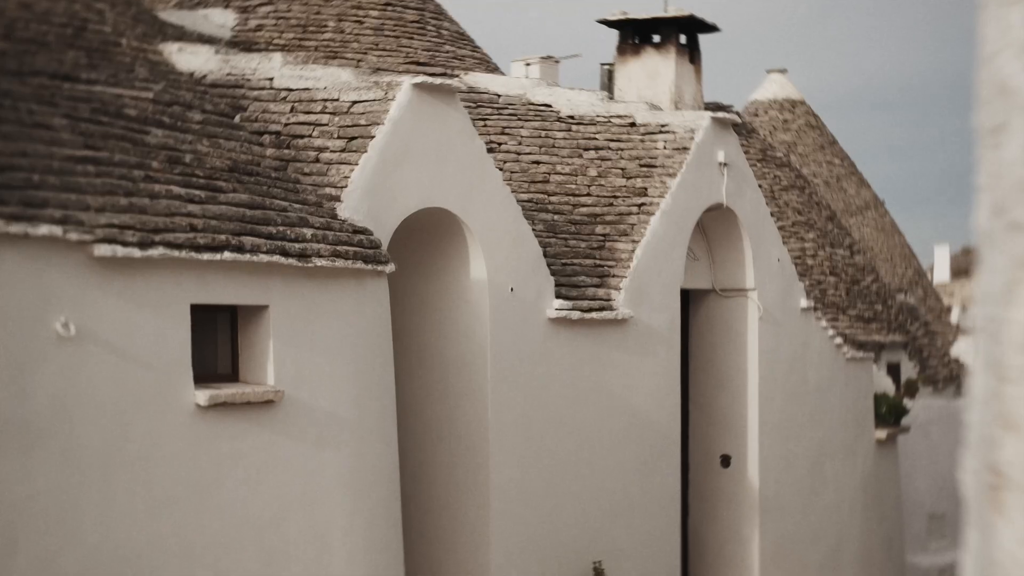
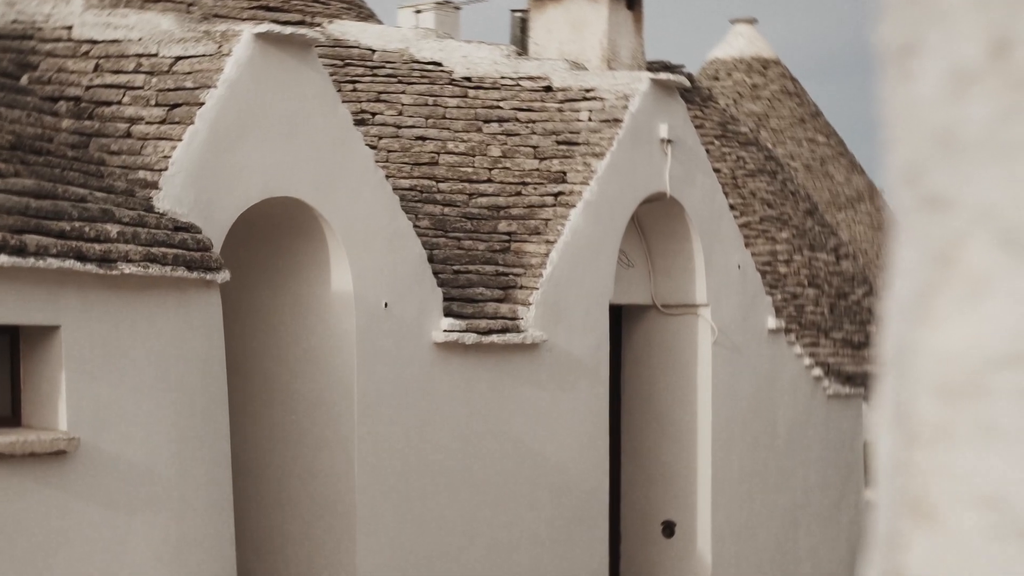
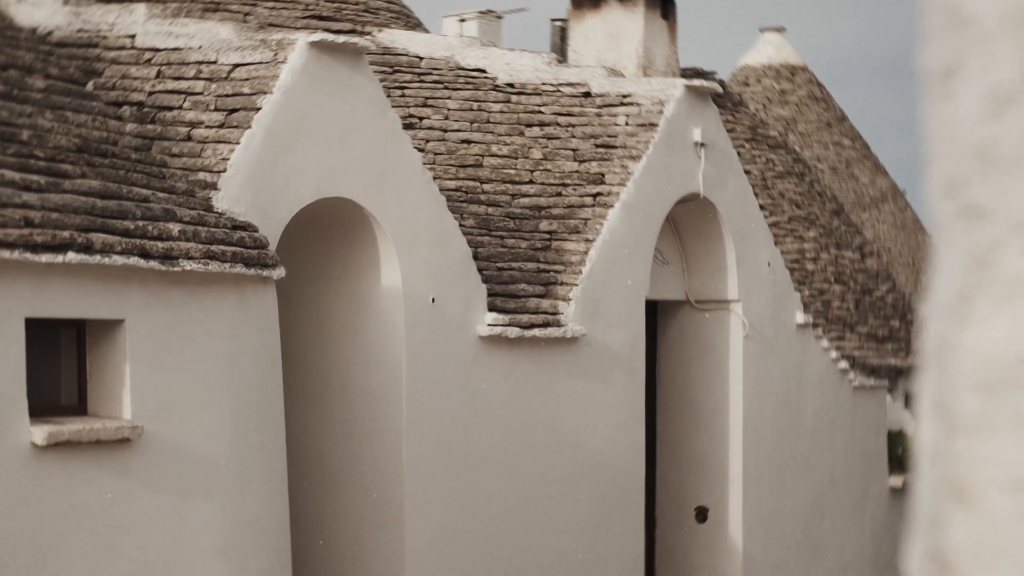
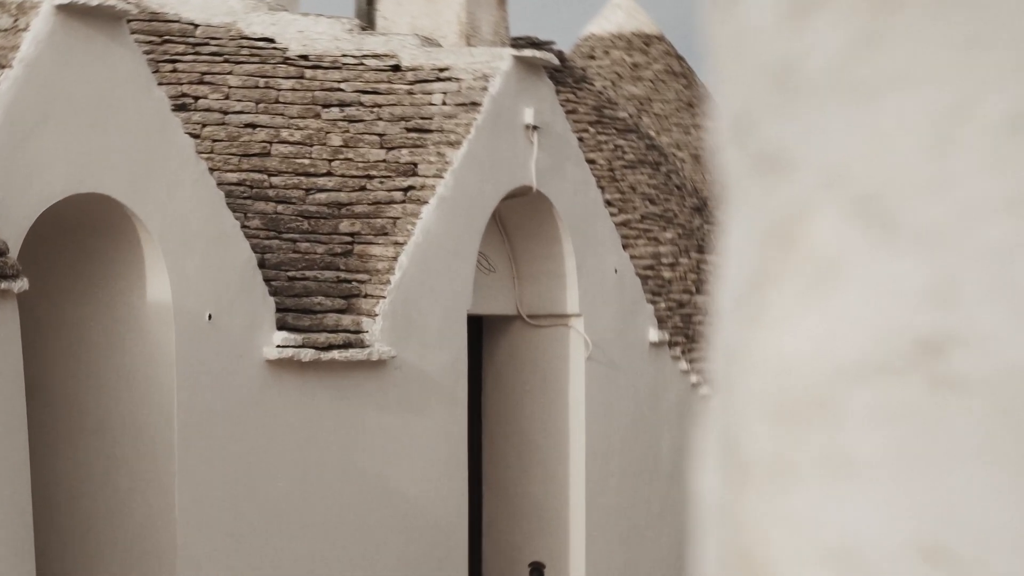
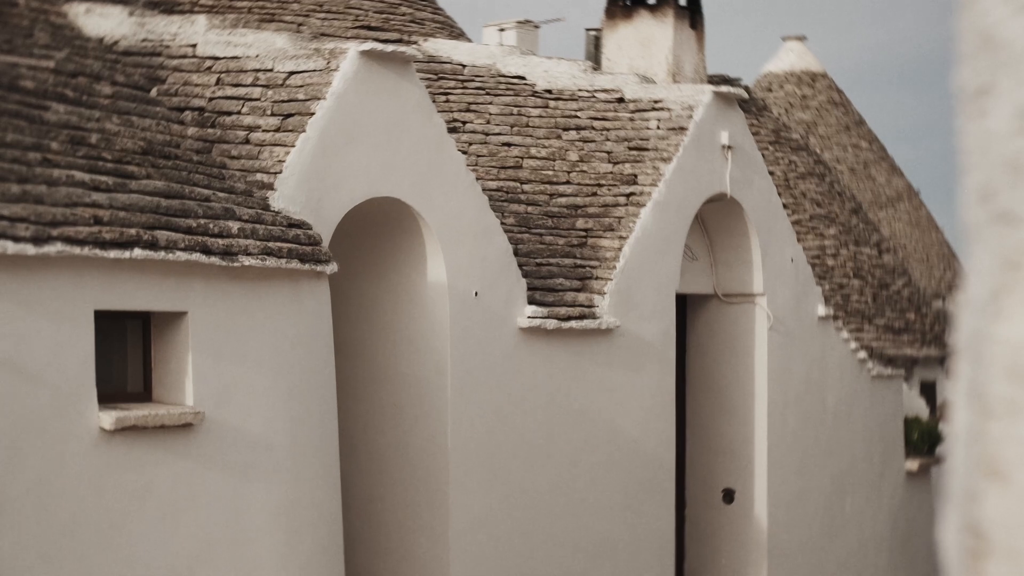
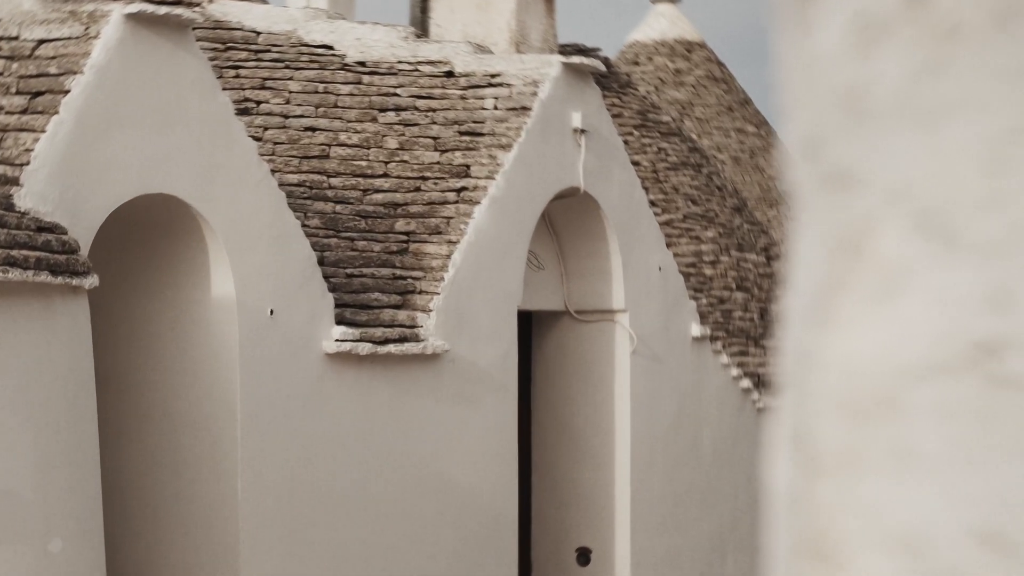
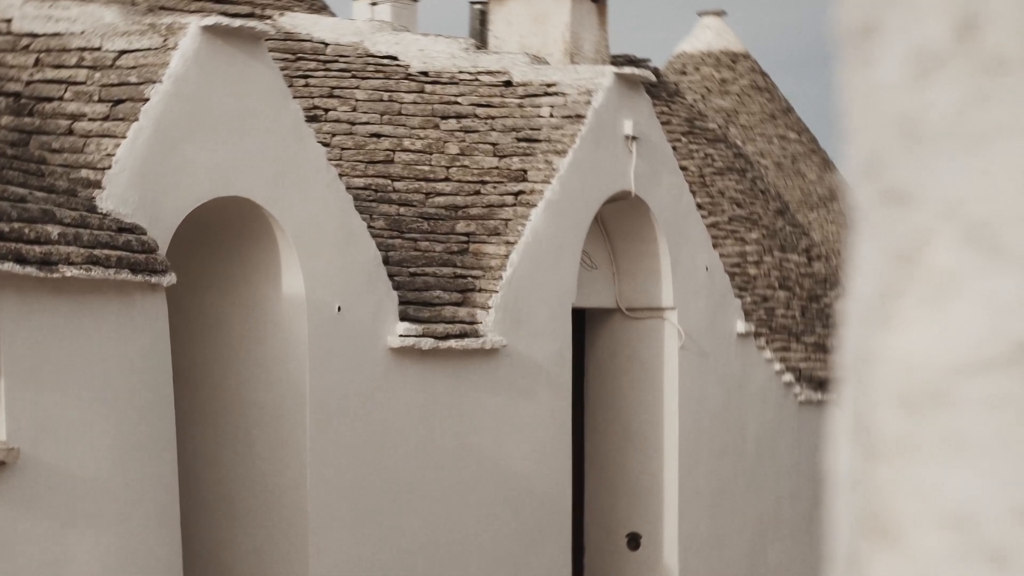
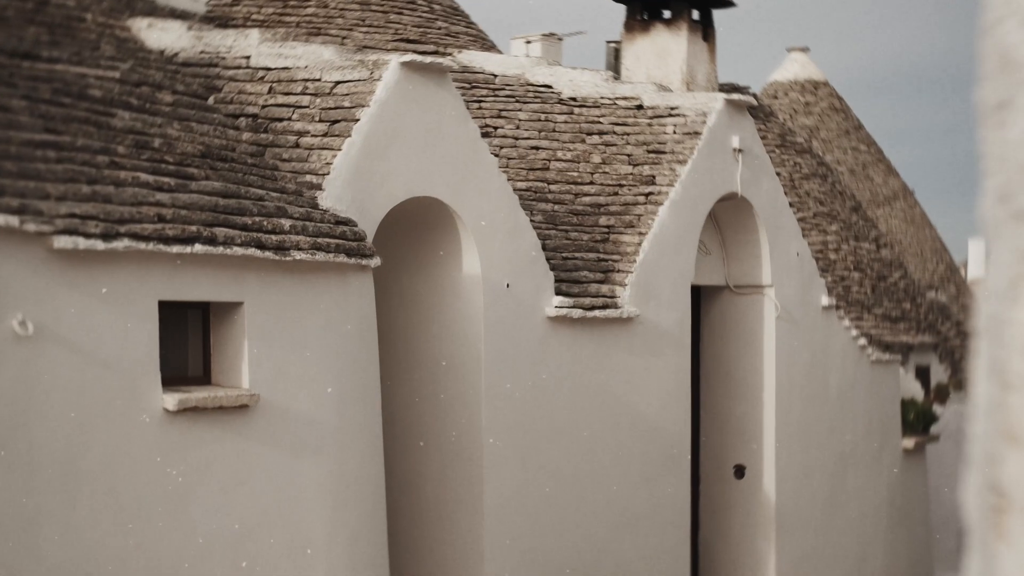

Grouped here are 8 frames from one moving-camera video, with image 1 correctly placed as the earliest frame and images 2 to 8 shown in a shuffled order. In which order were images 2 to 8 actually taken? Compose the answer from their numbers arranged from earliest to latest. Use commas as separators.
8, 5, 3, 2, 7, 6, 4
